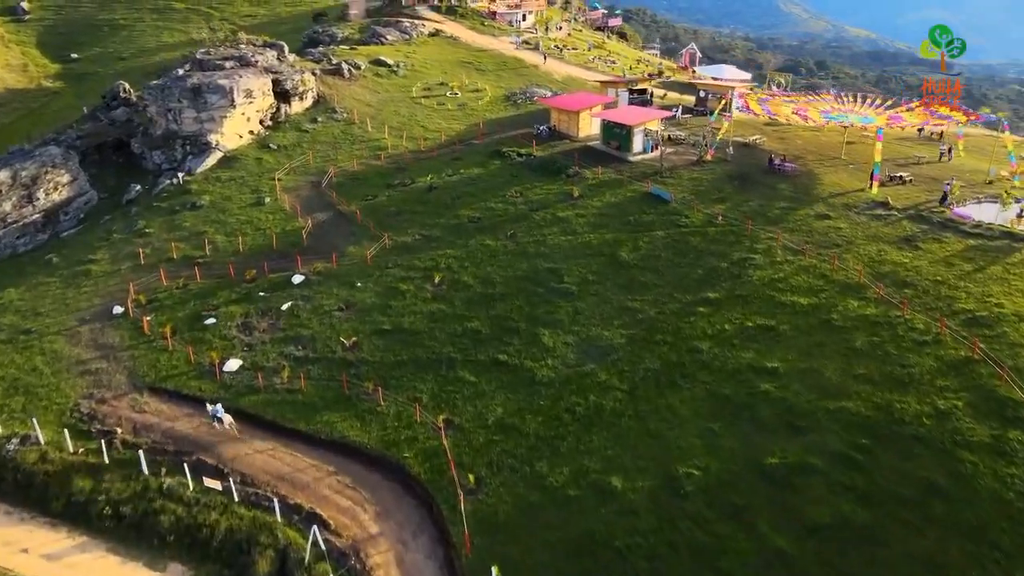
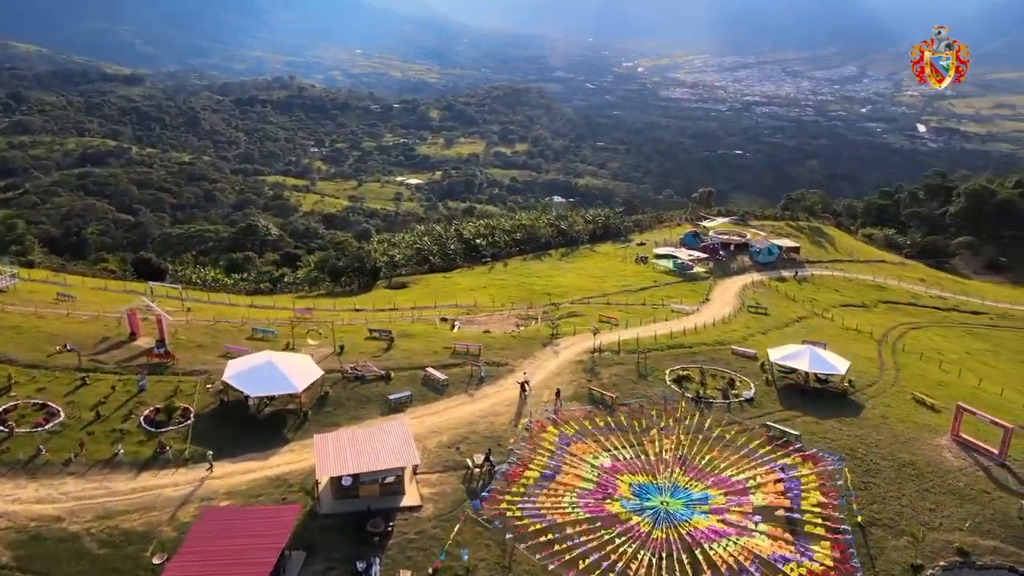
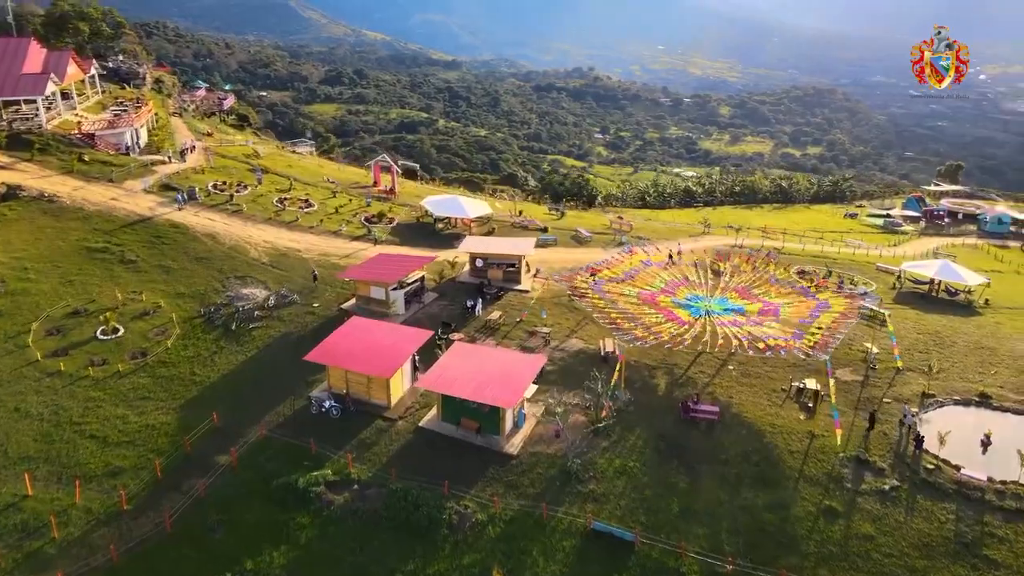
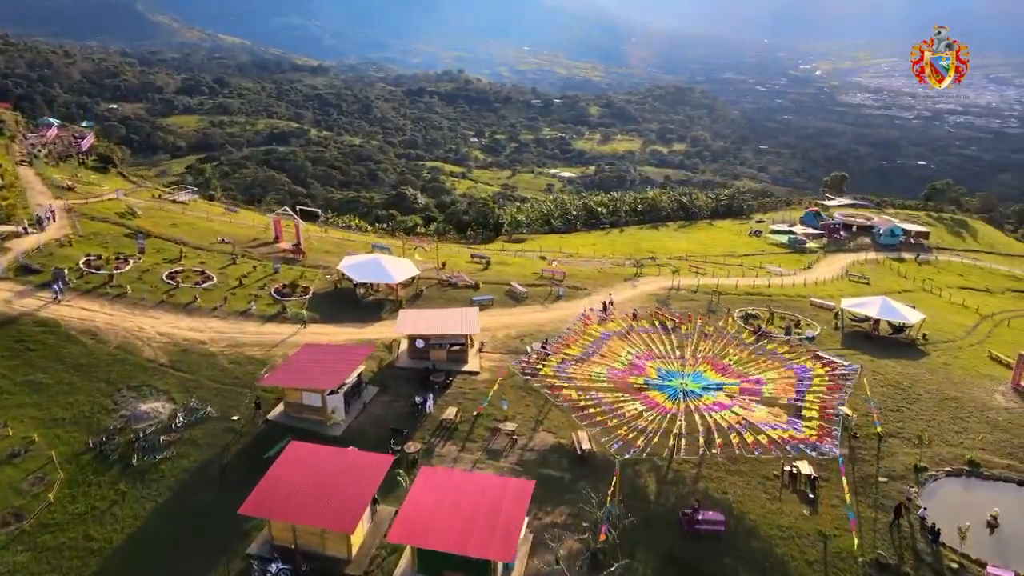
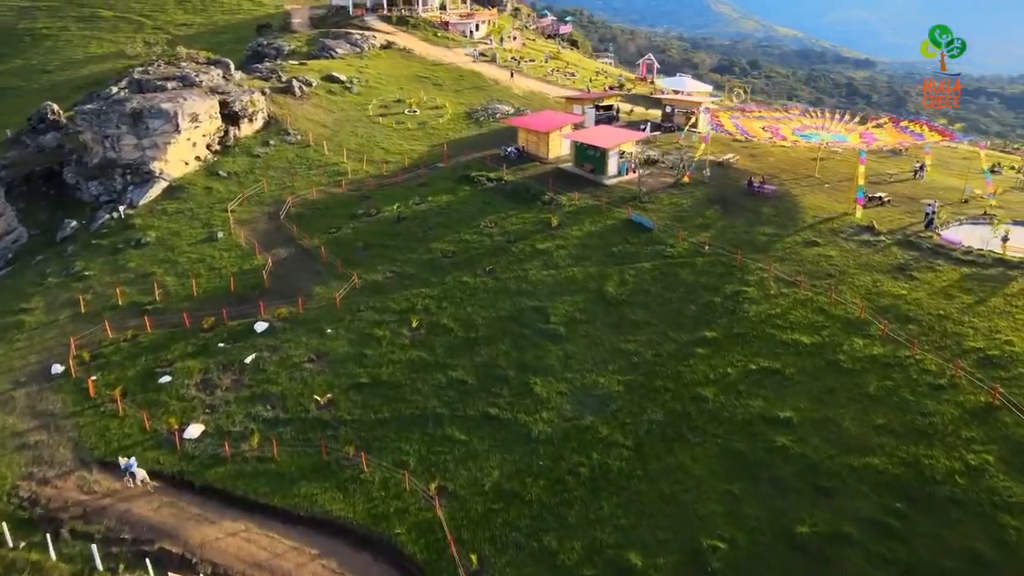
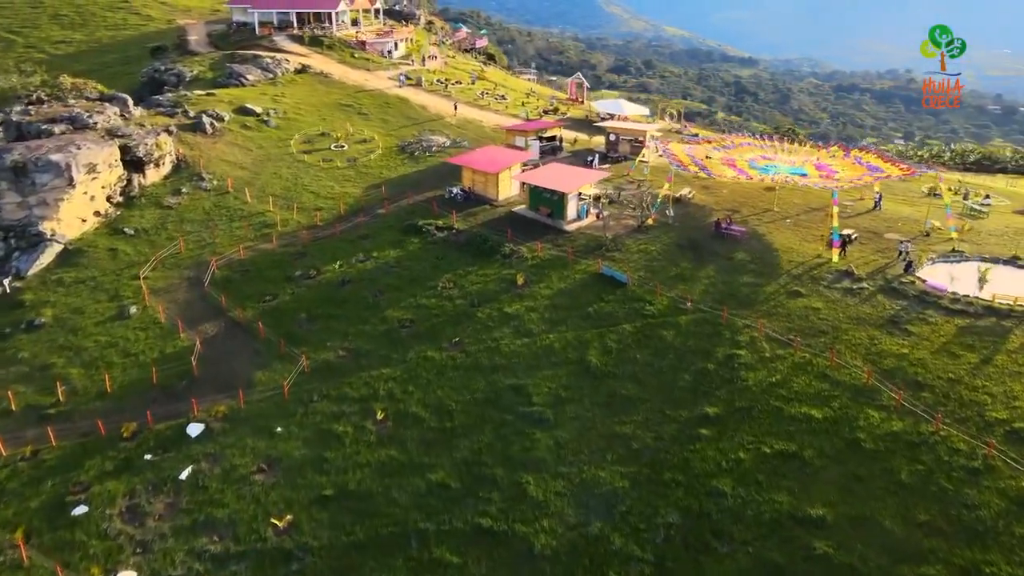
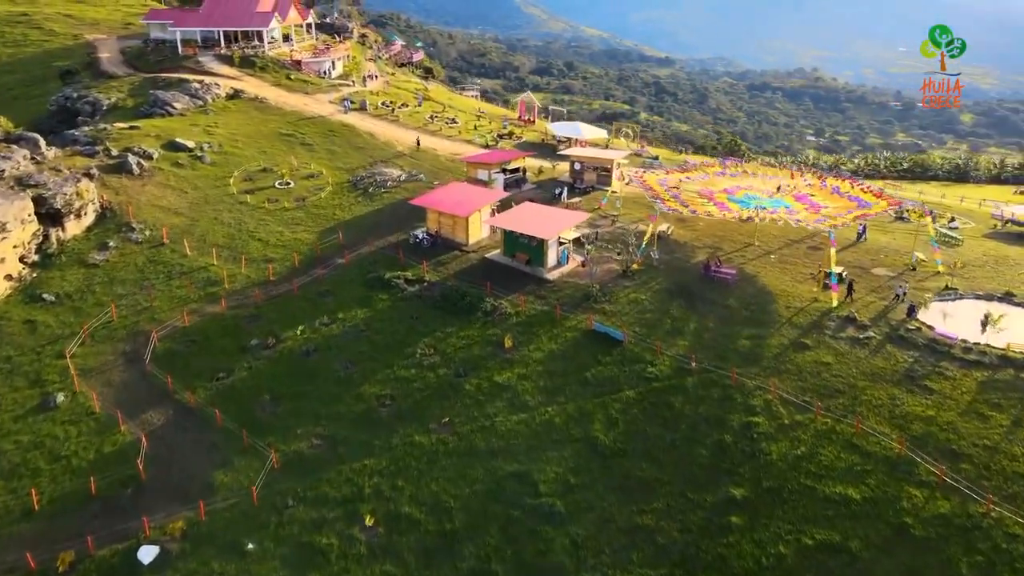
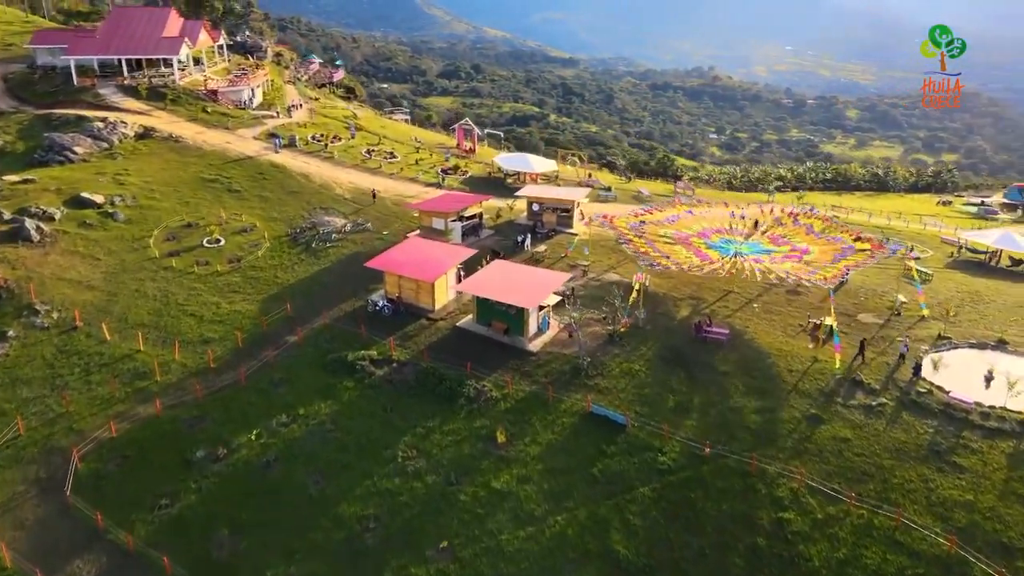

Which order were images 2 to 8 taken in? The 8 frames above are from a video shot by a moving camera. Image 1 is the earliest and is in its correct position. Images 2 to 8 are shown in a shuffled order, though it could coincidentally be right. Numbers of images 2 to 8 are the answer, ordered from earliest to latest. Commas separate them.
5, 6, 7, 8, 3, 4, 2
